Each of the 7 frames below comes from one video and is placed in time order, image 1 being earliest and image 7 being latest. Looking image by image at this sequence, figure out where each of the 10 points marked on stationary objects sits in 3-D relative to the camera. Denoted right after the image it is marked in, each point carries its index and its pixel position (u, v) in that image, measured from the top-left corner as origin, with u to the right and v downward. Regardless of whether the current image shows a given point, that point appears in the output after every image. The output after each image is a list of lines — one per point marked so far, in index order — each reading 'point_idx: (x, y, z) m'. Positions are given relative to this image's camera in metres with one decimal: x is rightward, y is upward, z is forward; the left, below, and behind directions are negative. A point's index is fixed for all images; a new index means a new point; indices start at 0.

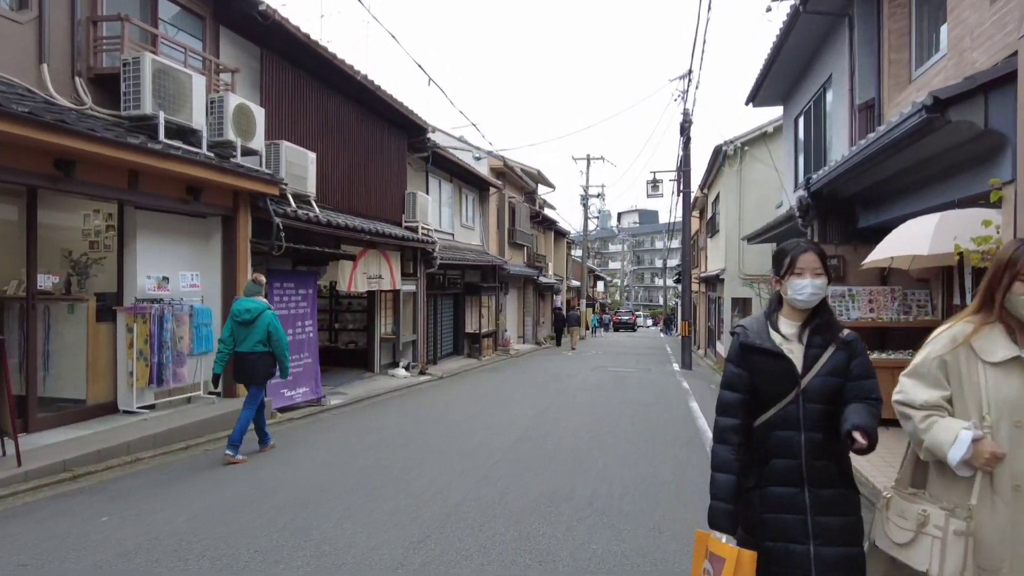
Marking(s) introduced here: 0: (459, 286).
0: (-1.7, +0.1, +19.9) m
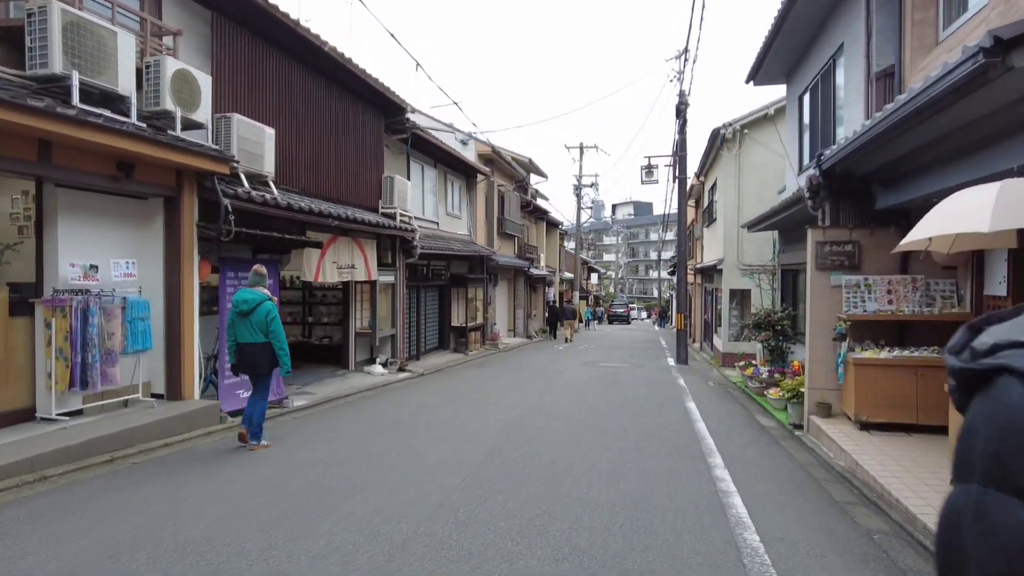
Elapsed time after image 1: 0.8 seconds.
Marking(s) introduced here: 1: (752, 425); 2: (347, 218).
0: (-2.0, +0.3, +19.0) m
1: (+3.2, -1.8, +8.5) m
2: (-2.8, +1.2, +10.9) m
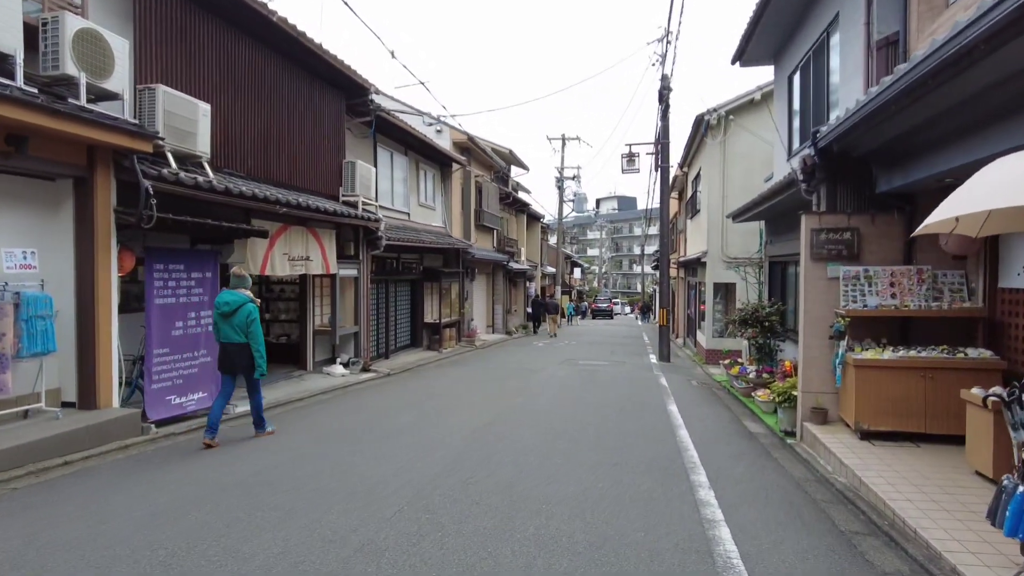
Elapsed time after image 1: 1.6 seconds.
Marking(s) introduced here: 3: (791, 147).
0: (-2.7, +0.5, +18.0) m
1: (+2.8, -1.7, +7.8) m
2: (-3.4, +1.3, +9.9) m
3: (+5.1, +2.6, +11.6) m
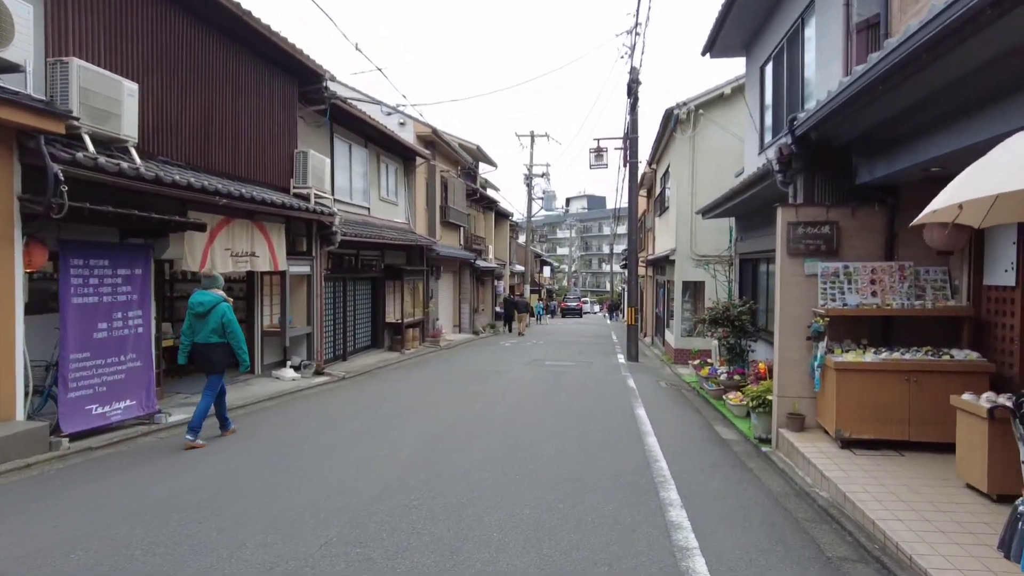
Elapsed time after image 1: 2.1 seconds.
0: (-3.7, +0.5, +17.3) m
1: (+2.3, -1.7, +7.3) m
2: (-3.9, +1.3, +9.2) m
3: (+4.4, +2.6, +11.2) m
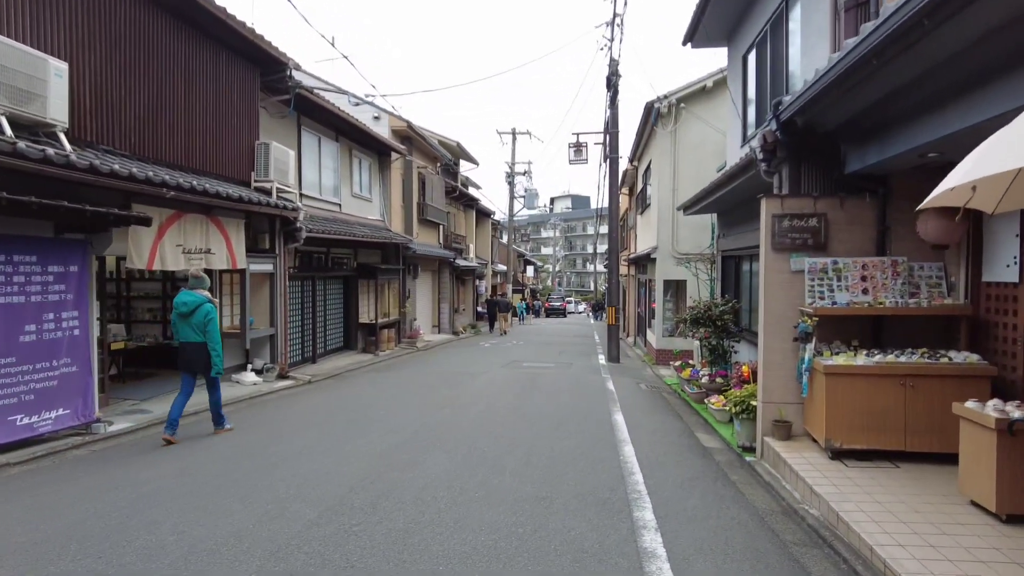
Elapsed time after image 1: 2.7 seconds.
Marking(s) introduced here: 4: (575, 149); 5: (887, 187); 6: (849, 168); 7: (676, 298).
0: (-4.3, +0.5, +16.7) m
1: (+1.9, -1.7, +6.8) m
2: (-4.3, +1.3, +8.6) m
3: (+4.0, +2.6, +10.8) m
4: (+1.7, +3.7, +16.9) m
5: (+3.5, +0.9, +5.9) m
6: (+3.2, +1.1, +5.9) m
7: (+3.9, -0.2, +14.9) m
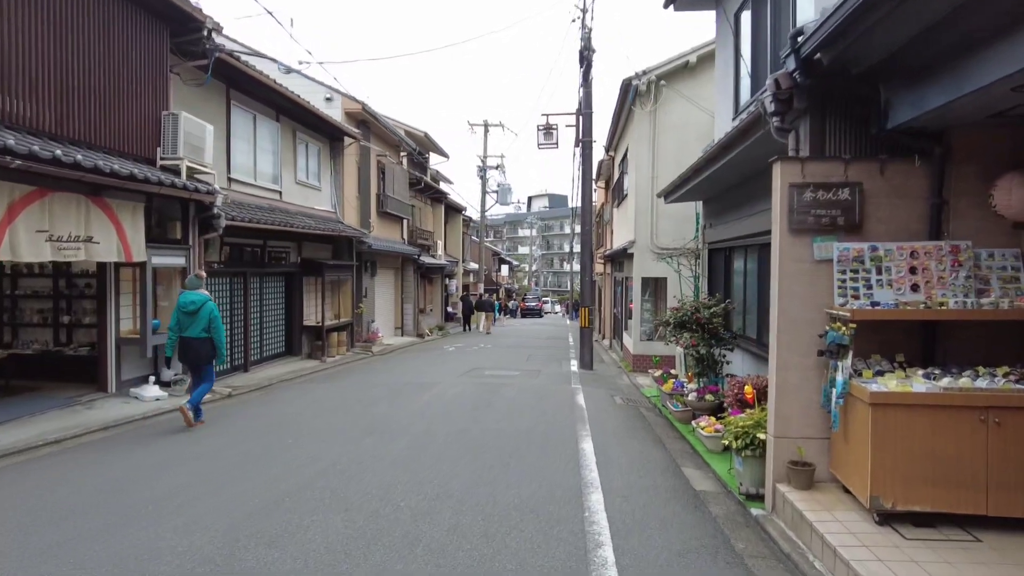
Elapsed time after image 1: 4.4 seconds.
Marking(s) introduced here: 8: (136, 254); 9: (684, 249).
0: (-5.2, +0.6, +14.9) m
1: (+1.4, -1.7, +5.3) m
2: (-4.9, +1.4, +6.8) m
3: (+3.3, +2.7, +9.3) m
4: (+0.8, +3.7, +15.3) m
5: (+3.0, +1.0, +4.3) m
6: (+2.6, +1.1, +4.4) m
7: (+3.0, -0.2, +13.4) m
8: (-5.2, +0.5, +8.8) m
9: (+3.4, +0.8, +12.5) m
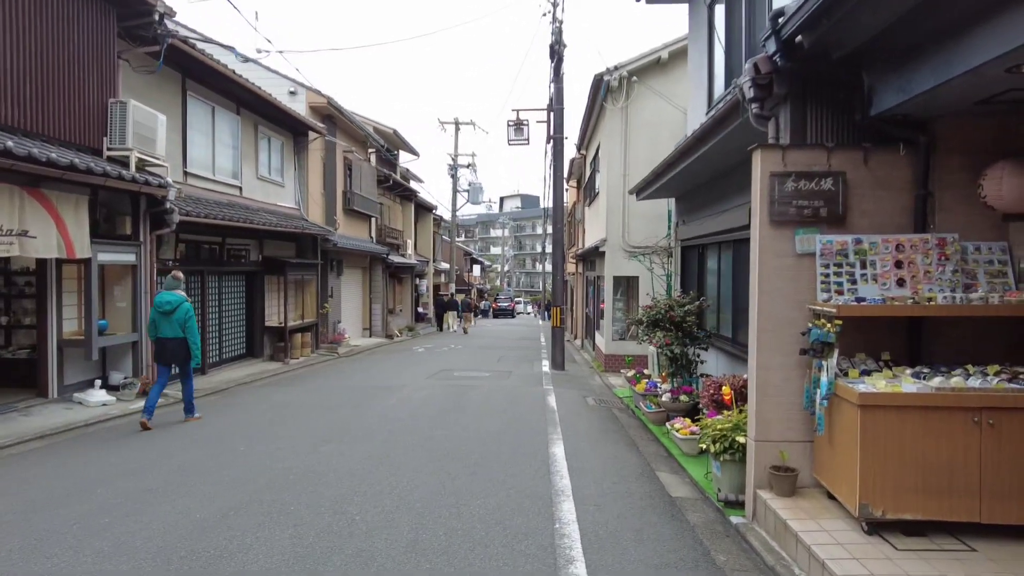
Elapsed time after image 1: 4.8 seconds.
0: (-5.8, +0.6, +14.3) m
1: (+1.1, -1.6, +5.0) m
2: (-5.3, +1.4, +6.2) m
3: (+2.8, +2.7, +9.1) m
4: (+0.1, +3.8, +15.0) m
5: (+2.7, +1.0, +4.1) m
6: (+2.4, +1.2, +4.2) m
7: (+2.4, -0.2, +13.2) m
8: (-5.6, +0.5, +8.3) m
9: (+2.8, +0.8, +12.4) m
